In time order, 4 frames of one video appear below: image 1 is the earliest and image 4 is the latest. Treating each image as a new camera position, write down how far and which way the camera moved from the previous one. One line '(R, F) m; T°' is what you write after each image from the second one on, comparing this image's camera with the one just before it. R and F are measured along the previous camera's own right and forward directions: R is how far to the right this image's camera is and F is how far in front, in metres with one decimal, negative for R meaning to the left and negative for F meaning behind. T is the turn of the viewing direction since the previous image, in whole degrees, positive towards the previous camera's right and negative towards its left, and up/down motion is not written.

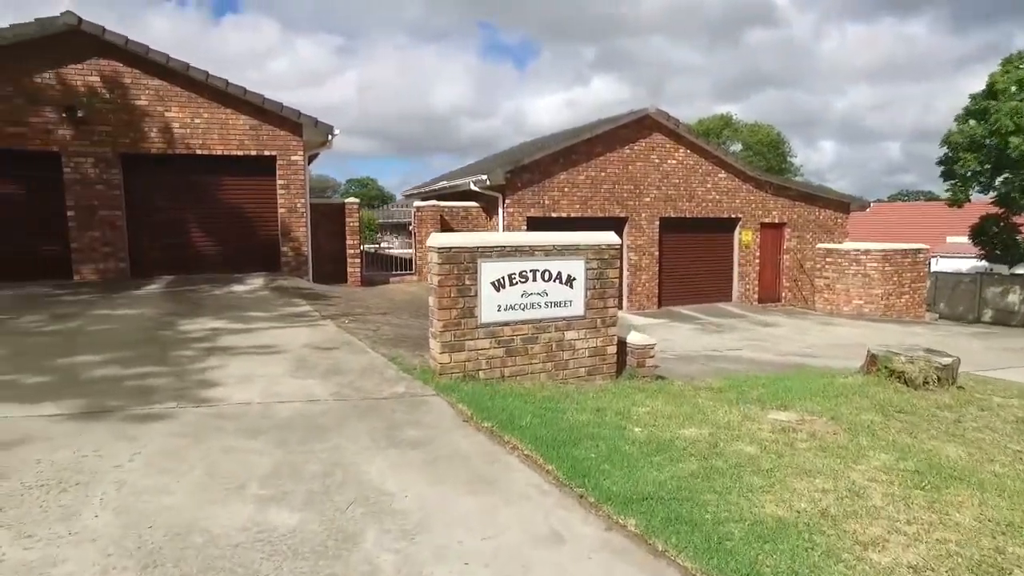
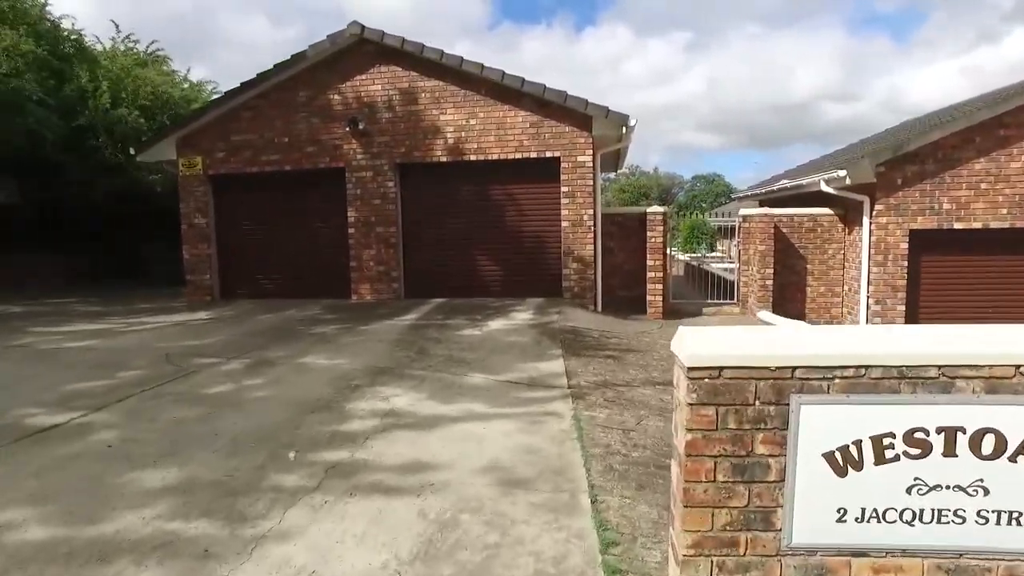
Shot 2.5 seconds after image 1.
(0.0, +3.2) m; -28°
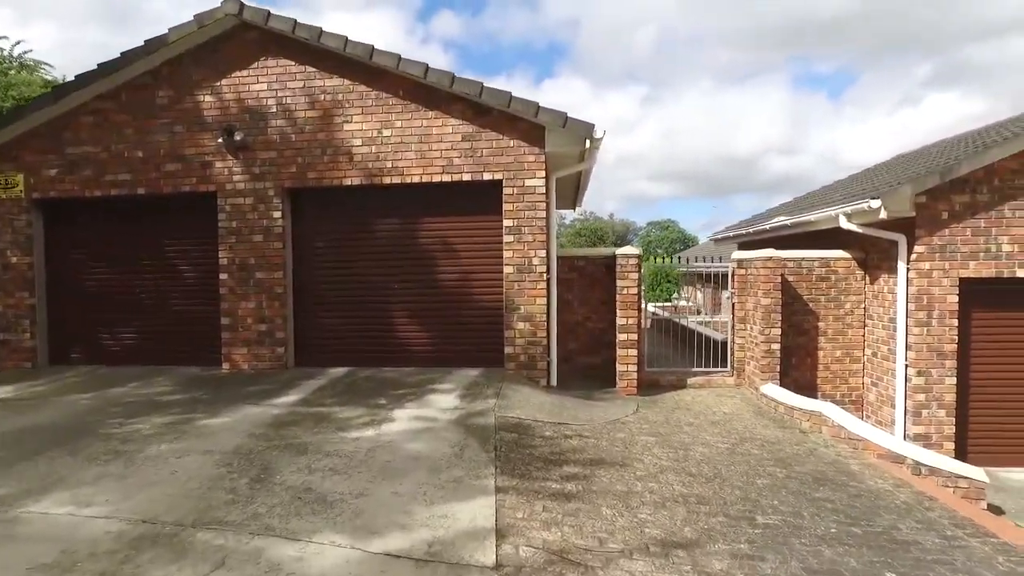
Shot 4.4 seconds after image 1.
(+0.4, +2.6) m; +4°
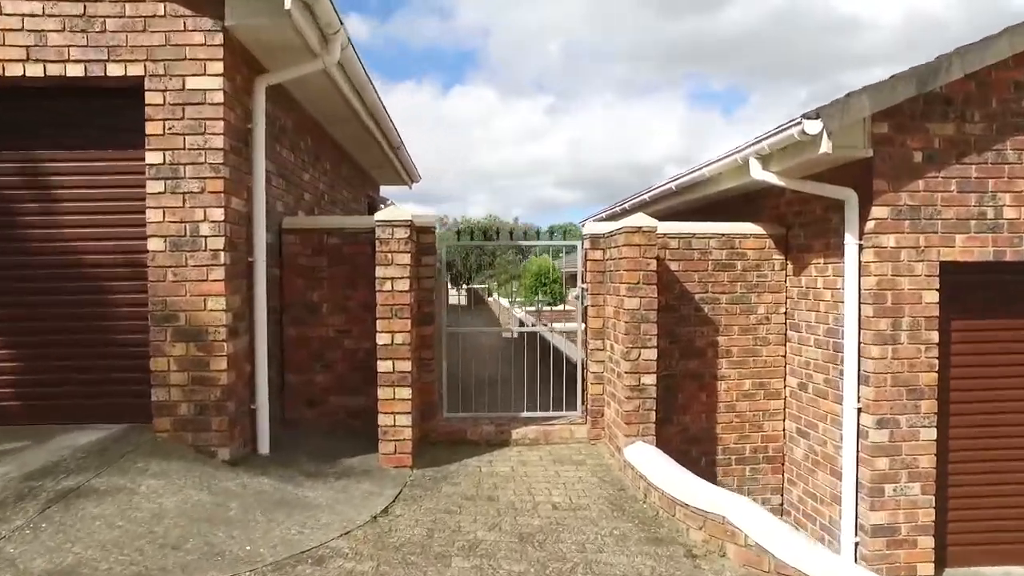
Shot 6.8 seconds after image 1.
(+1.5, +3.4) m; +7°
